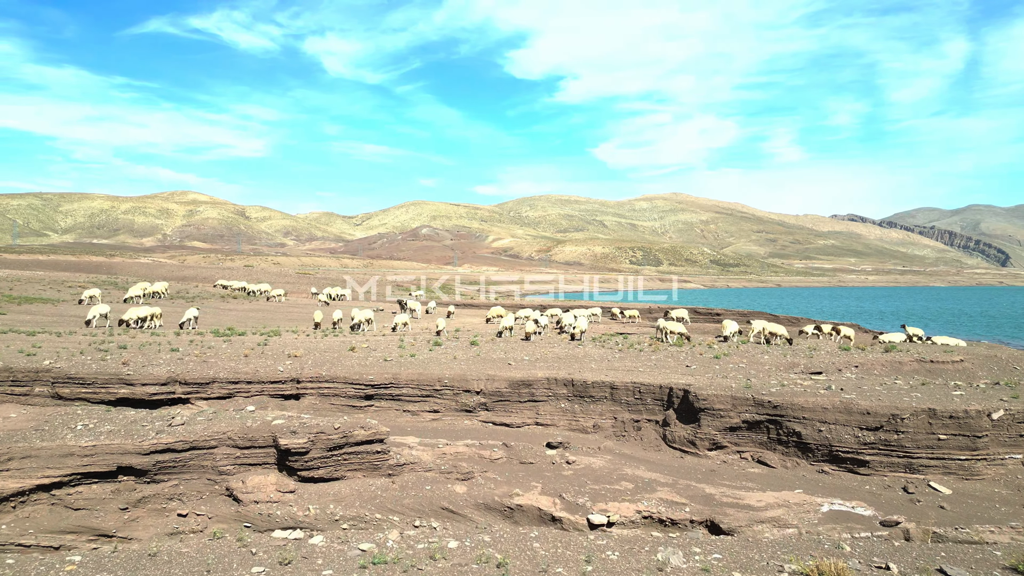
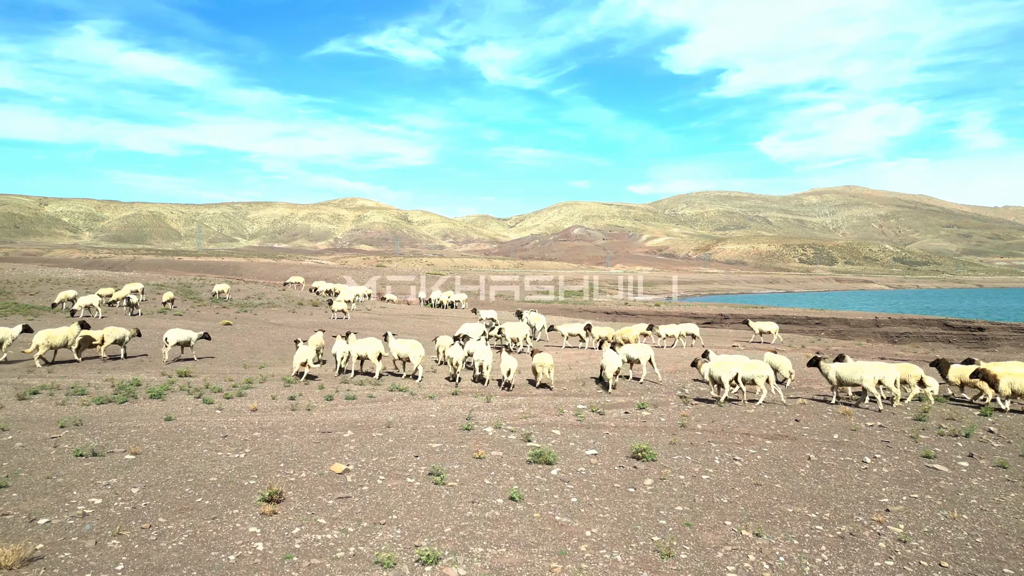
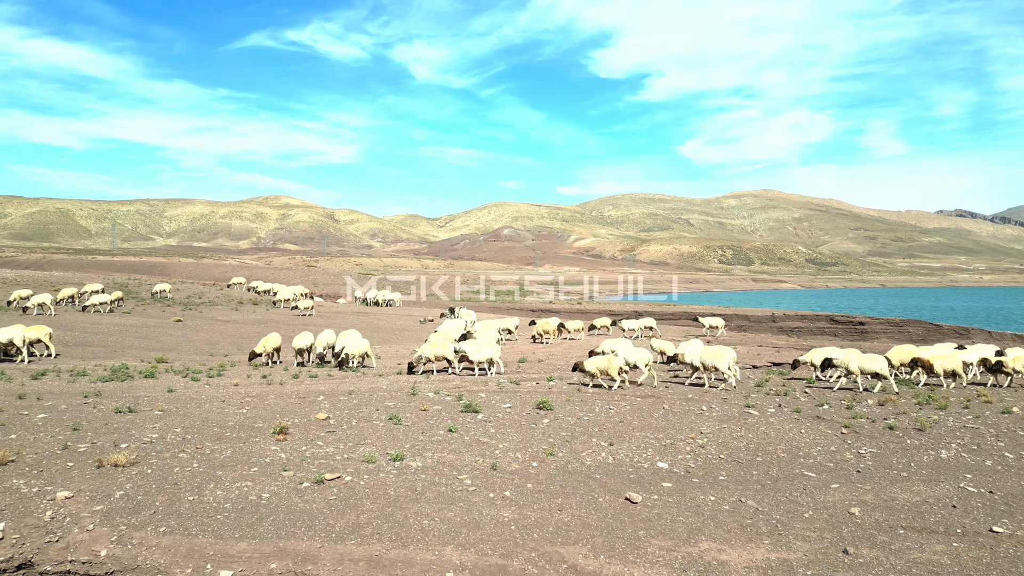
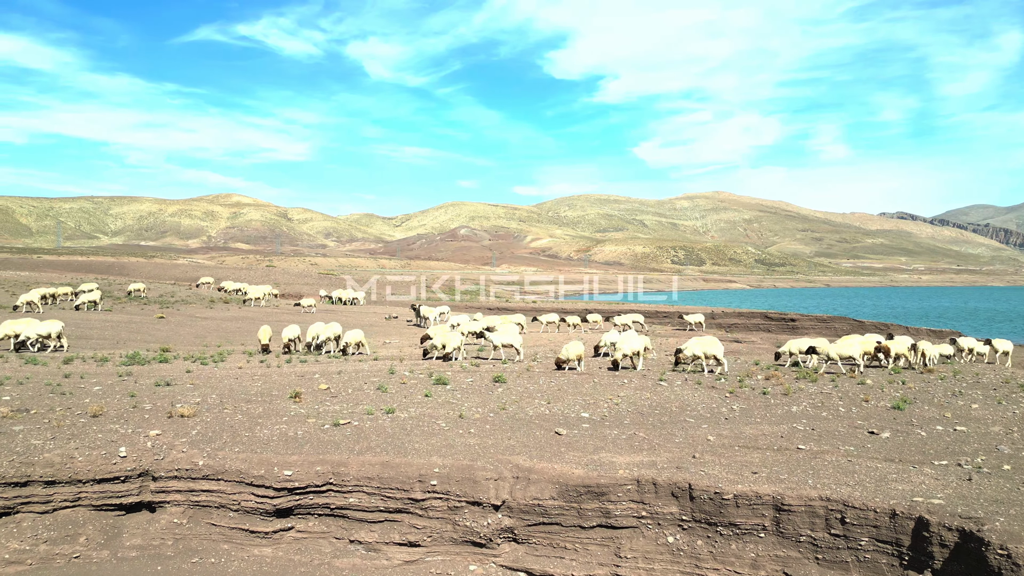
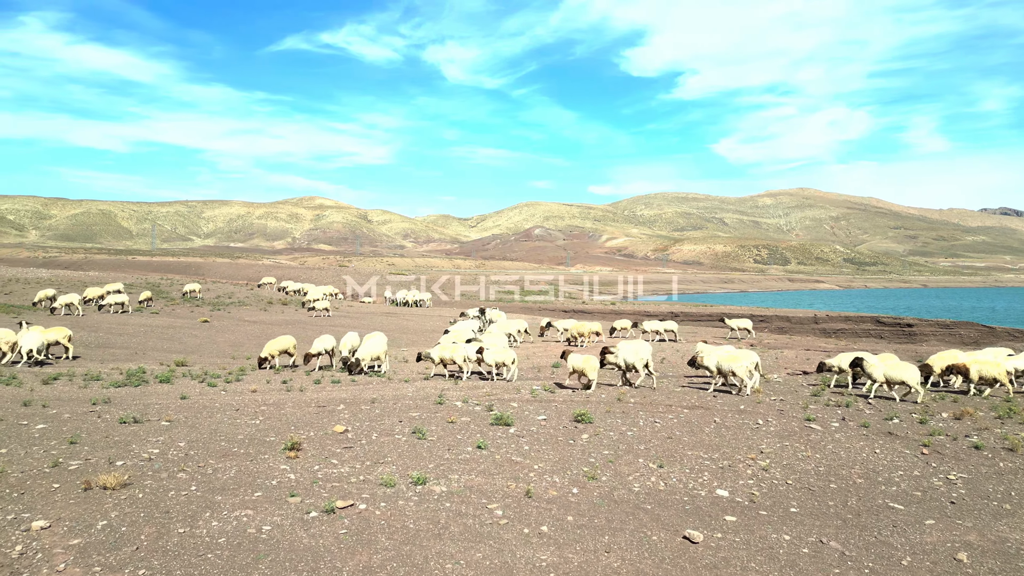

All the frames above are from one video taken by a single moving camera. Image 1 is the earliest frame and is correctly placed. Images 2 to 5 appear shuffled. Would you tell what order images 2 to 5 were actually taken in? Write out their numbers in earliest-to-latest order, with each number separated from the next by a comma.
4, 3, 5, 2
